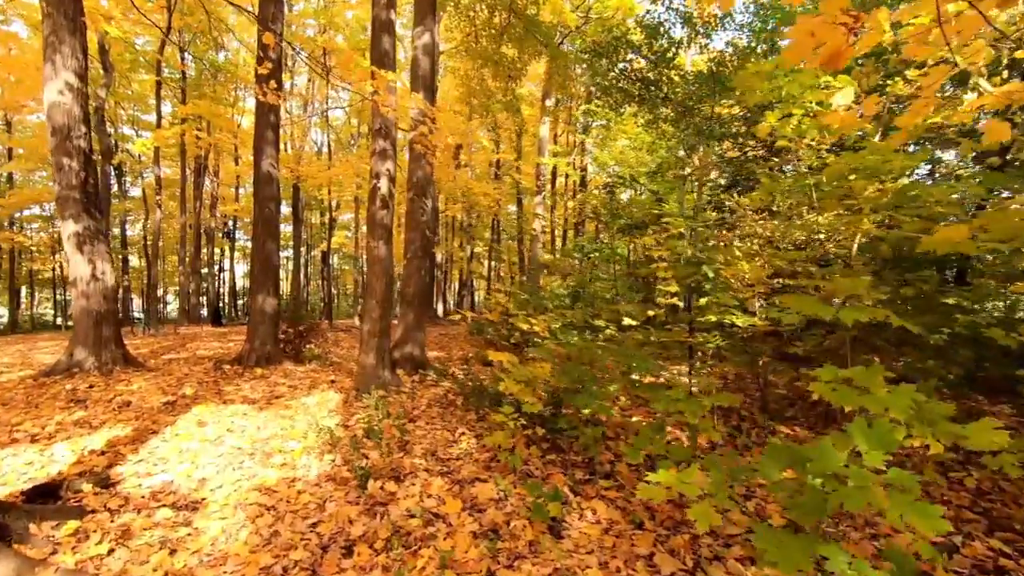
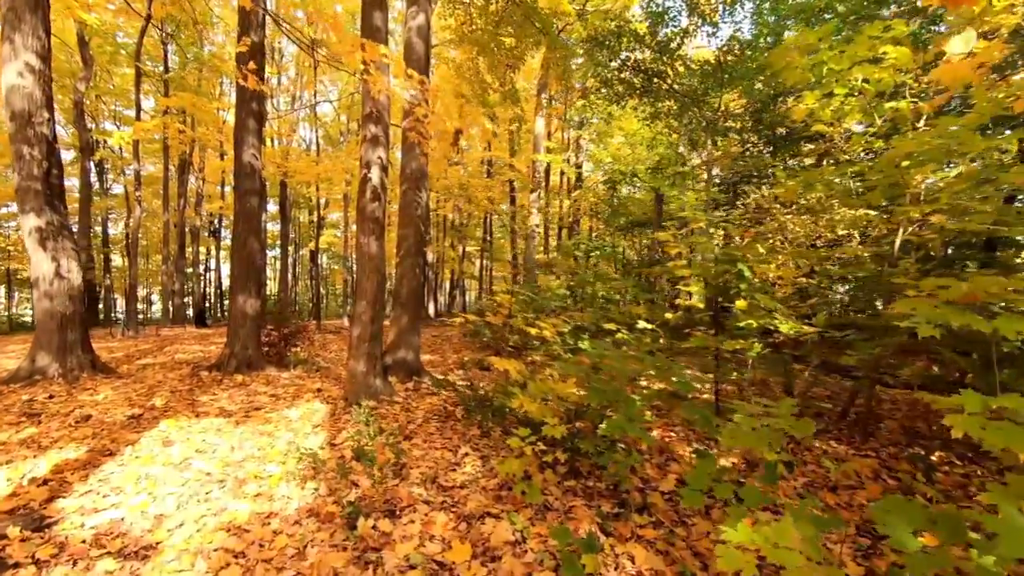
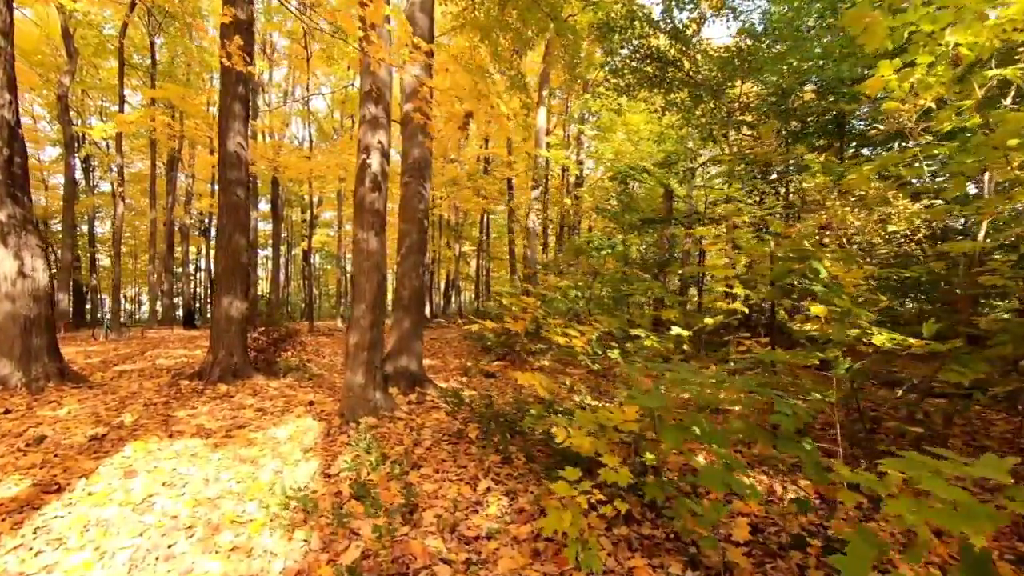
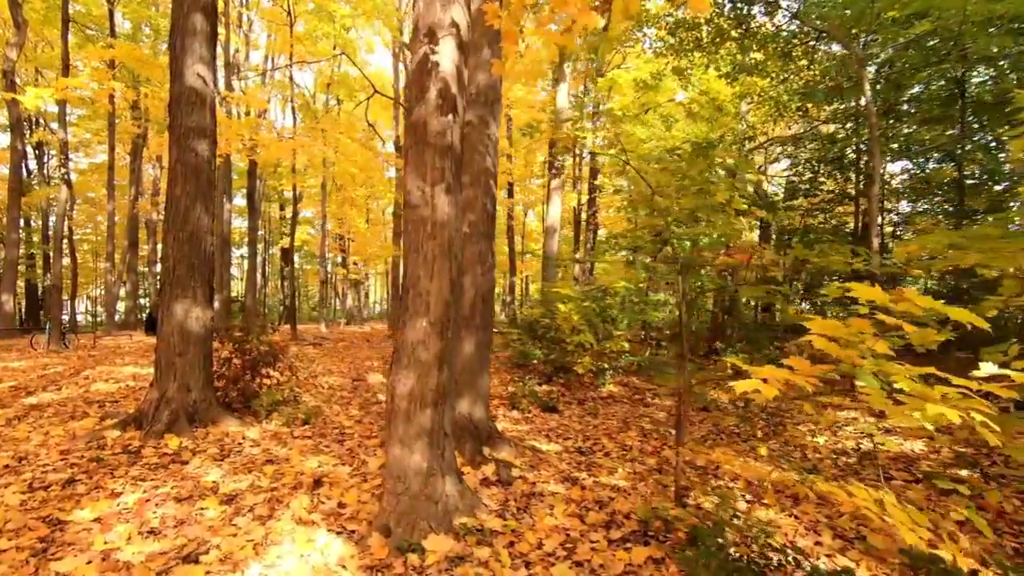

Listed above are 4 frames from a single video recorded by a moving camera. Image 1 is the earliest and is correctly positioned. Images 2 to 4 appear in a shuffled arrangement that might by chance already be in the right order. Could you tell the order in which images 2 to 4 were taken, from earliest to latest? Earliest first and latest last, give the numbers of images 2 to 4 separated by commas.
2, 3, 4
